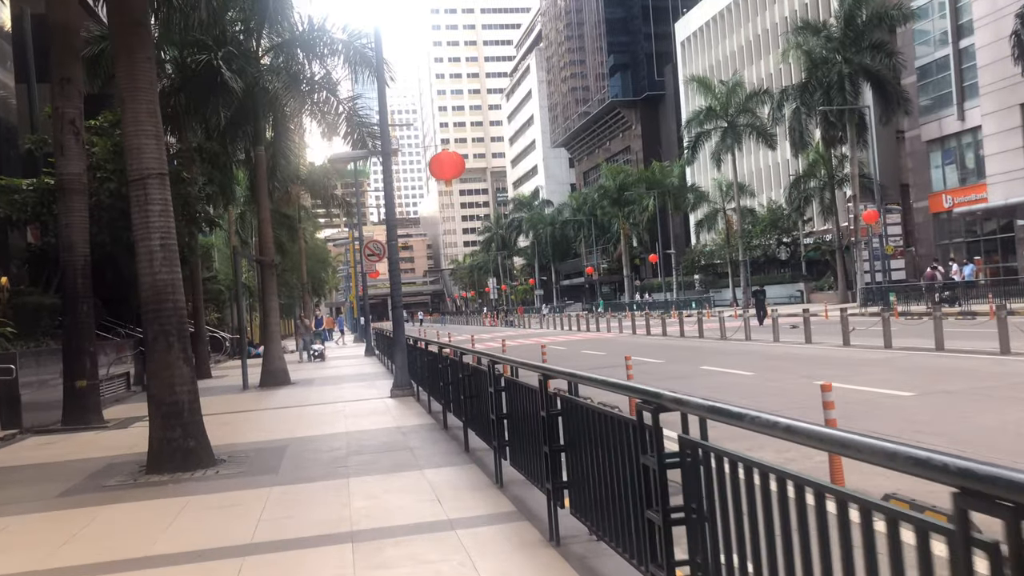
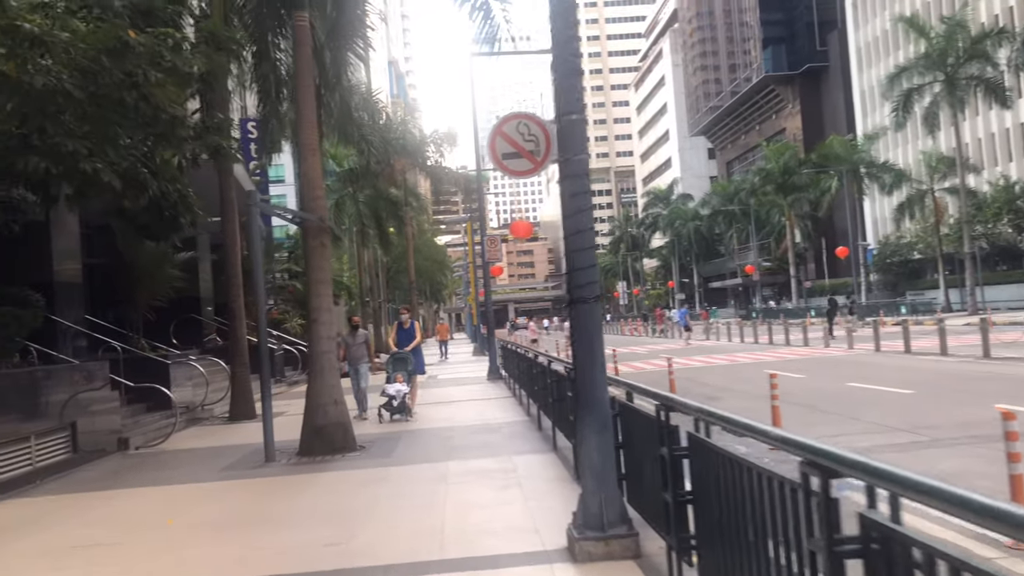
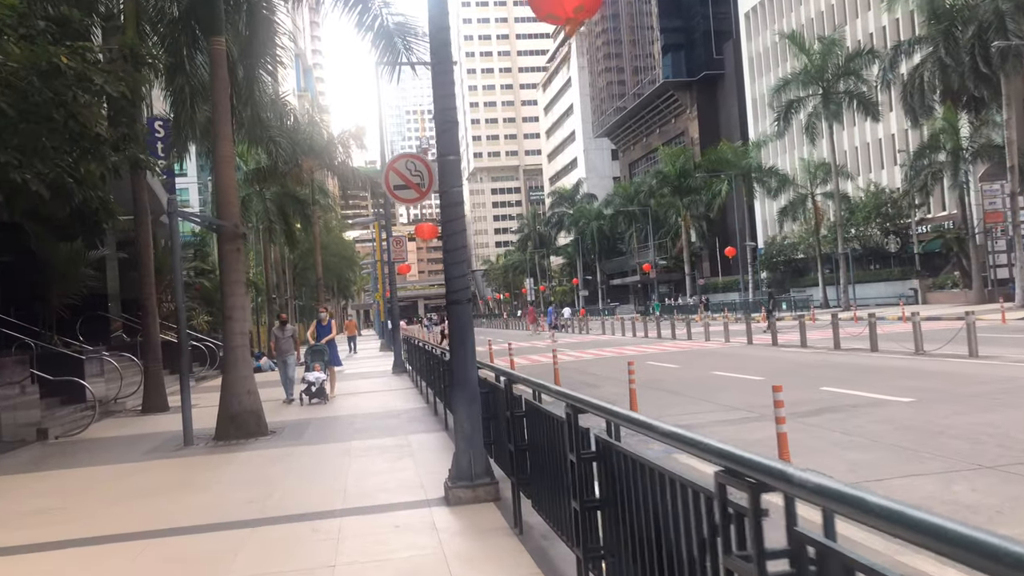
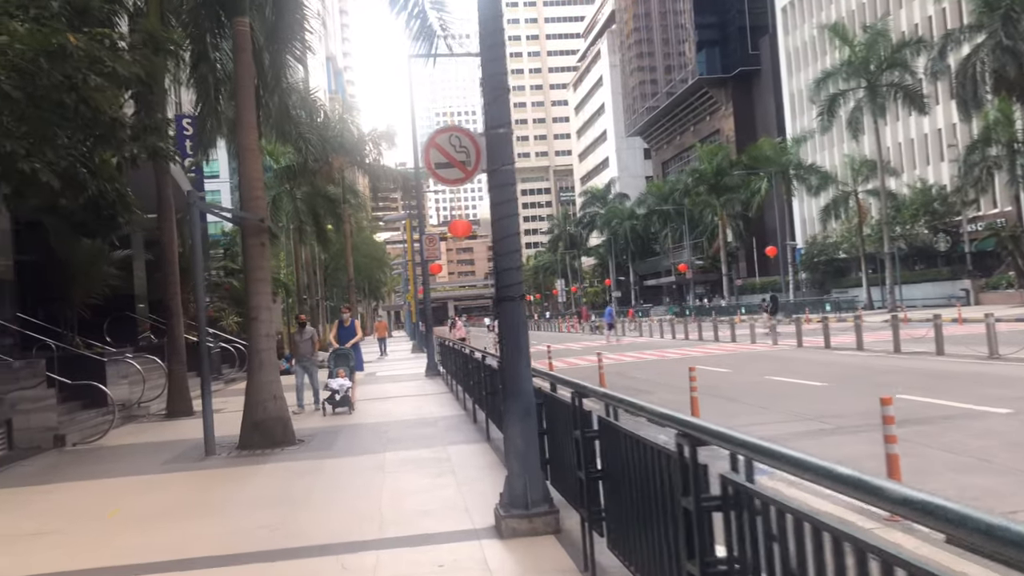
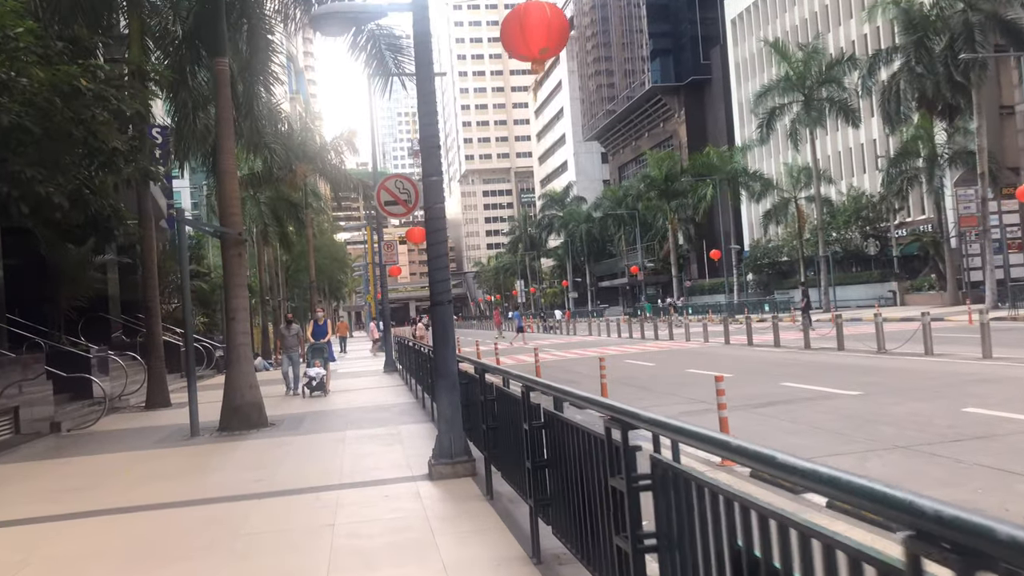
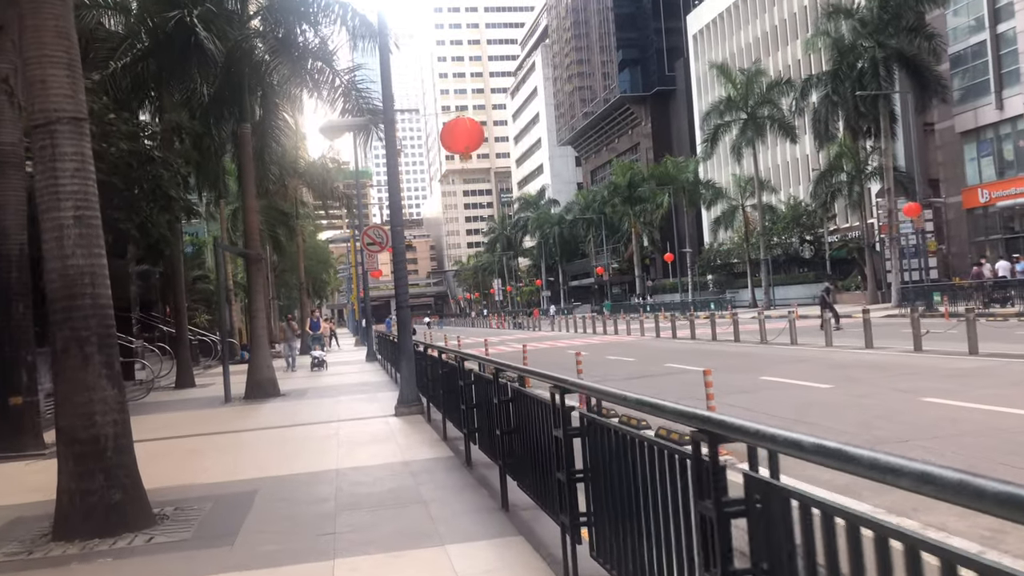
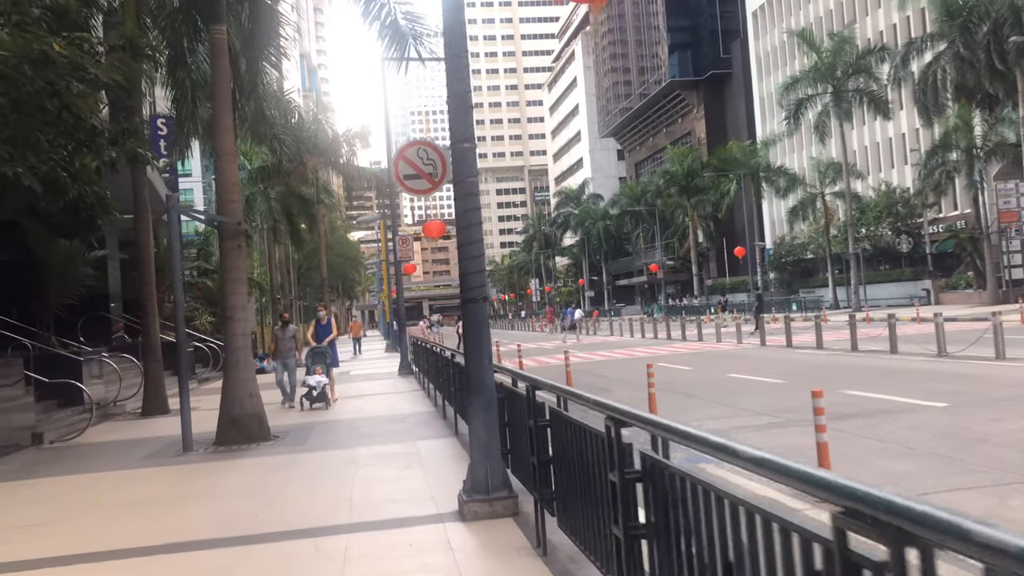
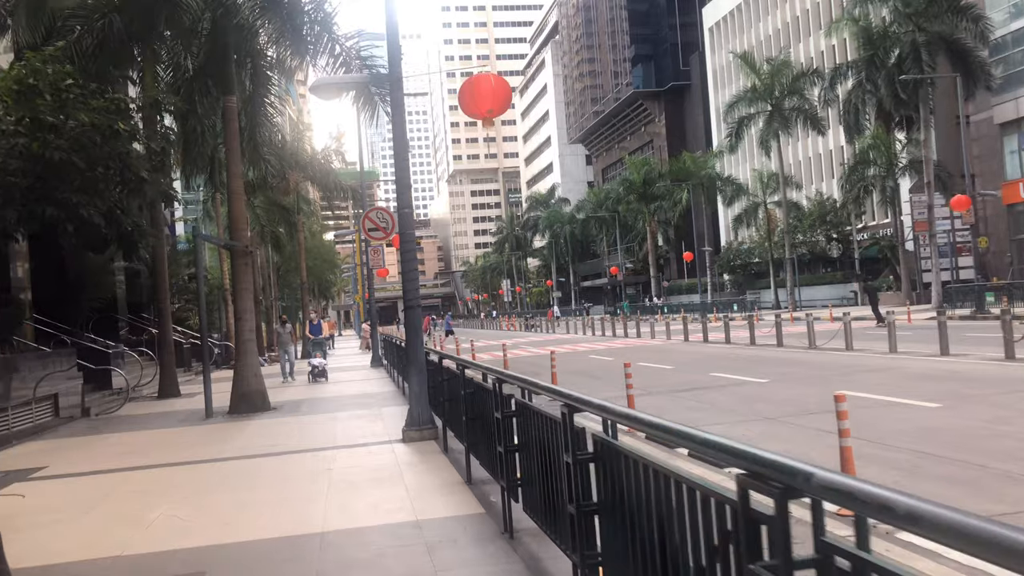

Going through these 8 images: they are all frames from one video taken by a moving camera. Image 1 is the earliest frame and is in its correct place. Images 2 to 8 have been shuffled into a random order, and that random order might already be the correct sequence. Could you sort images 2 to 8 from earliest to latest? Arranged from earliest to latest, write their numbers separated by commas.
6, 8, 5, 3, 7, 4, 2
